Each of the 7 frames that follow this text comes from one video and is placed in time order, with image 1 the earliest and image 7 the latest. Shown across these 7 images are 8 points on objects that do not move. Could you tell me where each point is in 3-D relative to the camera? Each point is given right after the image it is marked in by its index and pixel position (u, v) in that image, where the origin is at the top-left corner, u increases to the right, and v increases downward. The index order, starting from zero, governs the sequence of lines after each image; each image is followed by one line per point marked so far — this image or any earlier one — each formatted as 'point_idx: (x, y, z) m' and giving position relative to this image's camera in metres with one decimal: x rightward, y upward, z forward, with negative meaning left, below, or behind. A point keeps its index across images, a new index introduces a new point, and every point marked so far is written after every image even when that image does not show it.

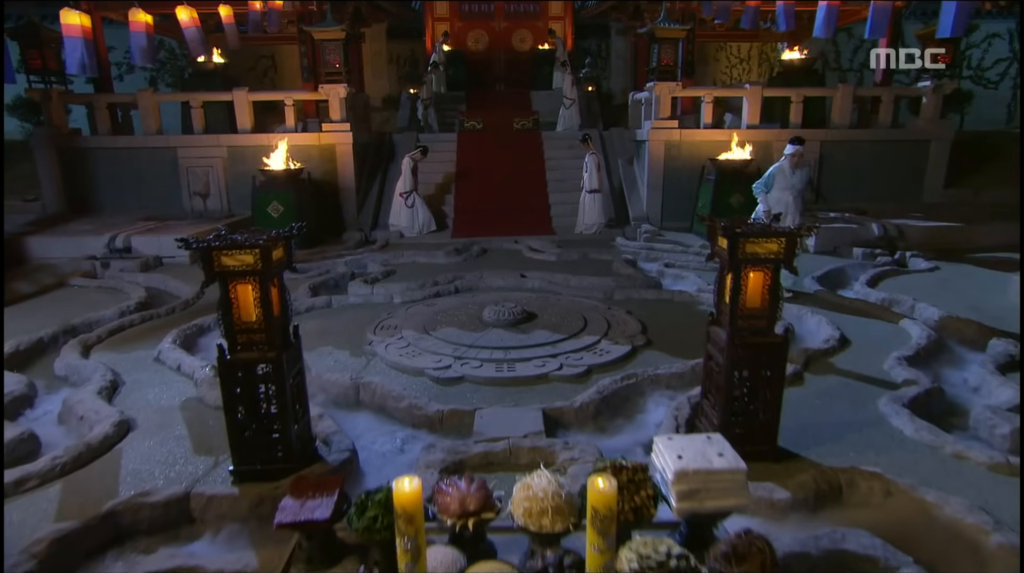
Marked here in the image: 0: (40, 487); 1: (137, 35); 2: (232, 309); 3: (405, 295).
0: (-2.7, -1.1, +3.5) m
1: (-5.3, +3.7, +9.0) m
2: (-1.5, -0.1, +3.3) m
3: (-1.3, -0.1, +7.5) m
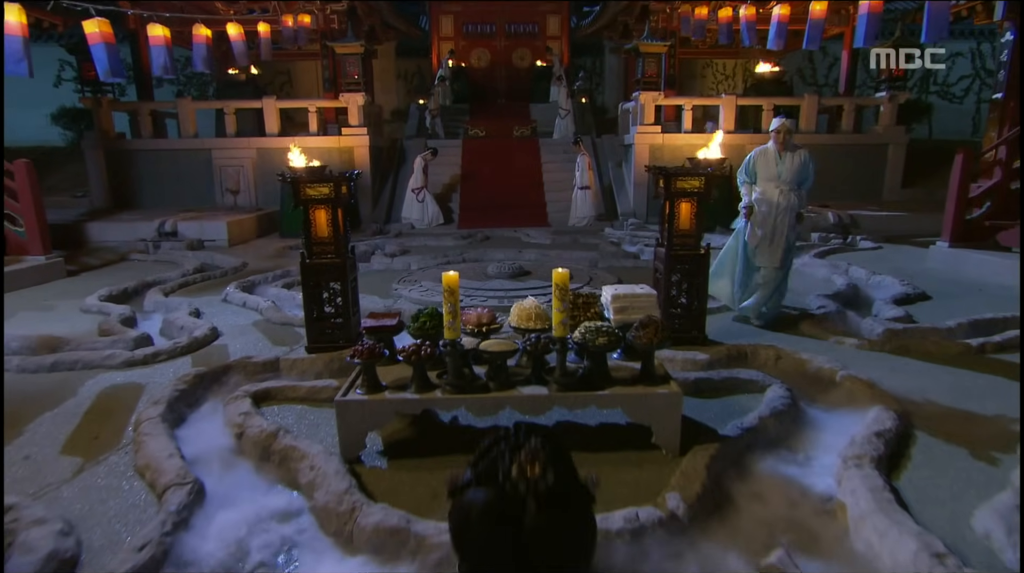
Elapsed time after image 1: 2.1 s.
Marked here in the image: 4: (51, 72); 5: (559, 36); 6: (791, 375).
0: (-2.7, -0.6, +4.8) m
1: (-5.3, +4.1, +10.5) m
2: (-1.5, +0.5, +4.7) m
3: (-1.3, +0.3, +8.8) m
4: (-12.0, +5.5, +15.7) m
5: (+1.4, +7.1, +17.2) m
6: (+2.0, -0.6, +4.4) m
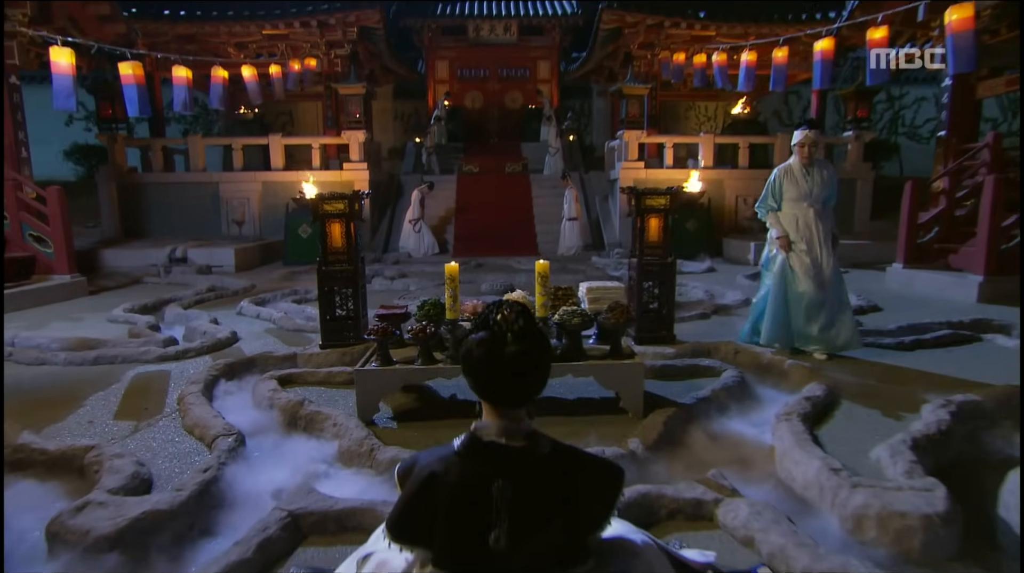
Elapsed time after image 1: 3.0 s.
0: (-2.8, -0.6, +5.4) m
1: (-5.5, +3.7, +11.3) m
2: (-1.6, +0.4, +5.3) m
3: (-1.4, 0.0, +9.5) m
4: (-12.2, +4.8, +16.6) m
5: (+1.1, +6.3, +18.3) m
6: (+1.9, -0.6, +5.0) m
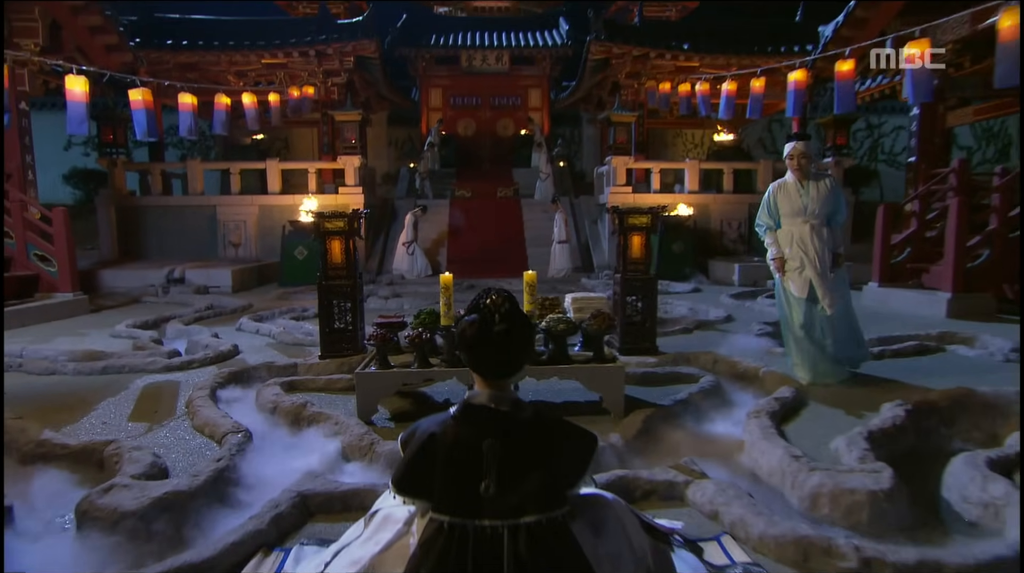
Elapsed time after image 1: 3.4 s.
0: (-2.9, -0.7, +5.6) m
1: (-5.6, +3.3, +11.7) m
2: (-1.7, +0.3, +5.6) m
3: (-1.6, -0.3, +9.8) m
4: (-12.4, +4.2, +16.9) m
5: (+0.9, +5.6, +18.9) m
6: (+1.9, -0.8, +5.3) m
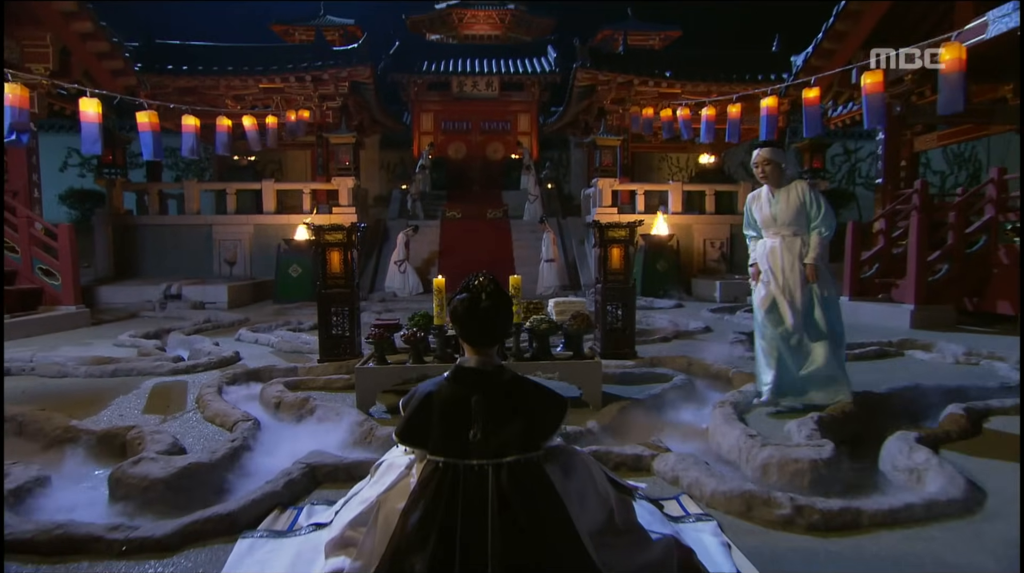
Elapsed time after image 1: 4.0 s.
0: (-3.0, -0.8, +5.9) m
1: (-5.9, +3.0, +12.1) m
2: (-1.8, +0.2, +6.0) m
3: (-1.8, -0.5, +10.1) m
4: (-12.7, +3.7, +17.2) m
5: (+0.5, +5.0, +19.5) m
6: (+1.7, -0.8, +5.7) m
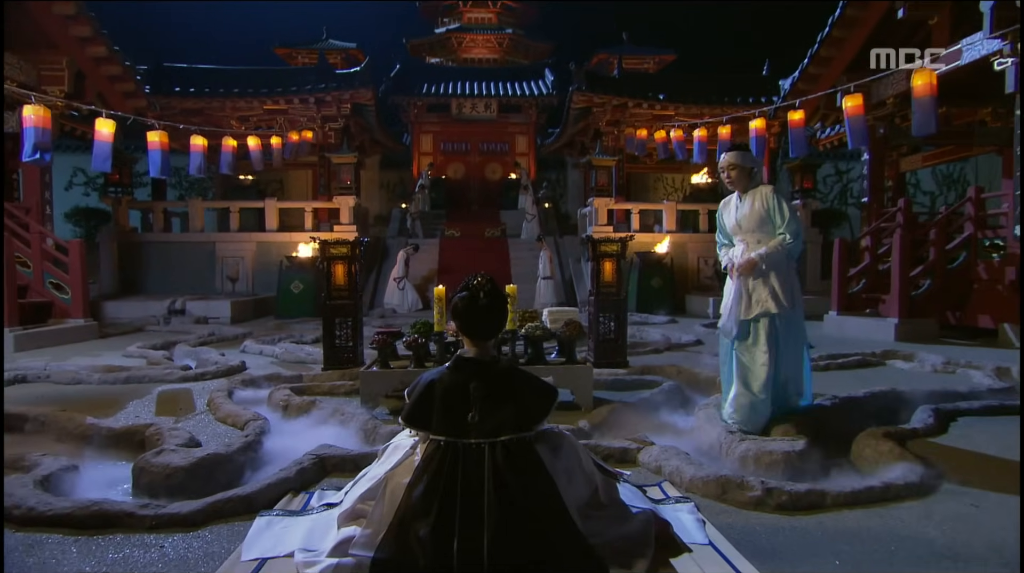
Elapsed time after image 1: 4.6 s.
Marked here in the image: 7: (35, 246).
0: (-3.0, -0.9, +6.1) m
1: (-5.9, +2.7, +12.4) m
2: (-1.9, +0.1, +6.3) m
3: (-1.8, -0.8, +10.4) m
4: (-12.8, +3.2, +17.6) m
5: (+0.5, +4.4, +19.9) m
6: (+1.7, -0.9, +6.0) m
7: (-7.0, +0.6, +8.9) m
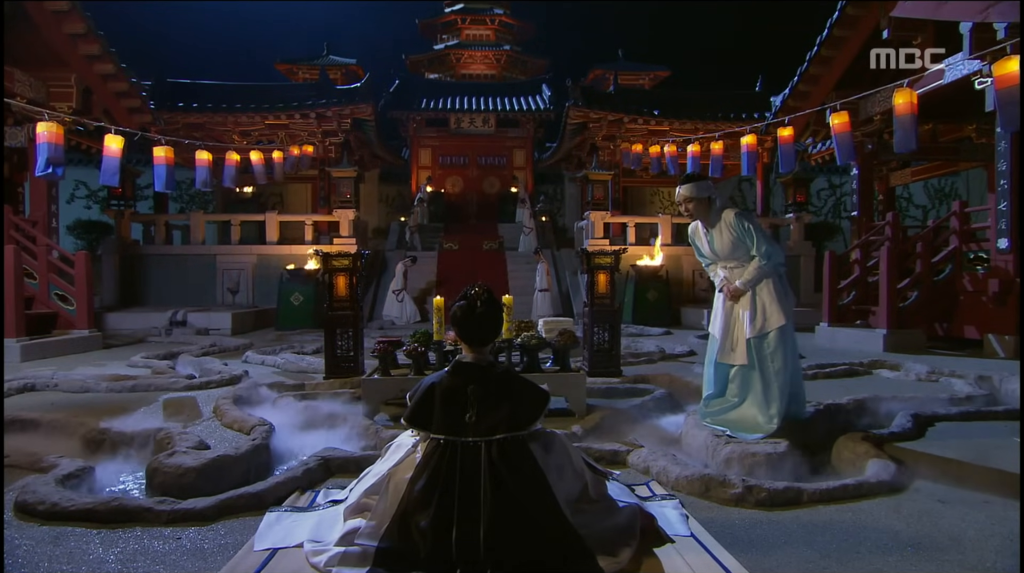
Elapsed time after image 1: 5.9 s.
0: (-3.0, -1.0, +6.3) m
1: (-6.0, +2.5, +12.7) m
2: (-1.9, 0.0, +6.4) m
3: (-1.9, -1.0, +10.5) m
4: (-12.9, +2.8, +17.8) m
5: (+0.4, +4.0, +20.2) m
6: (+1.7, -1.0, +6.1) m
7: (-7.0, +0.4, +9.1) m
